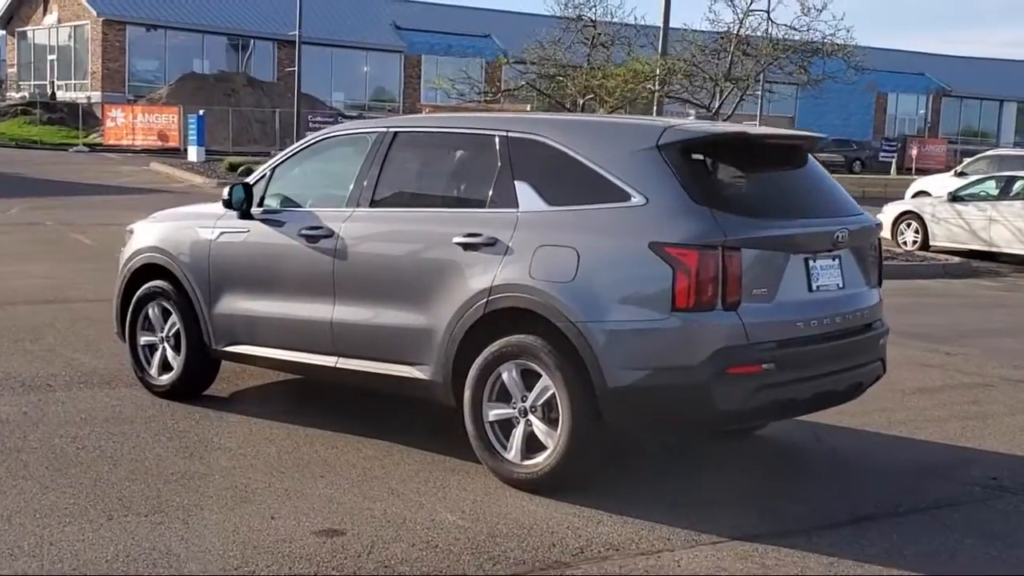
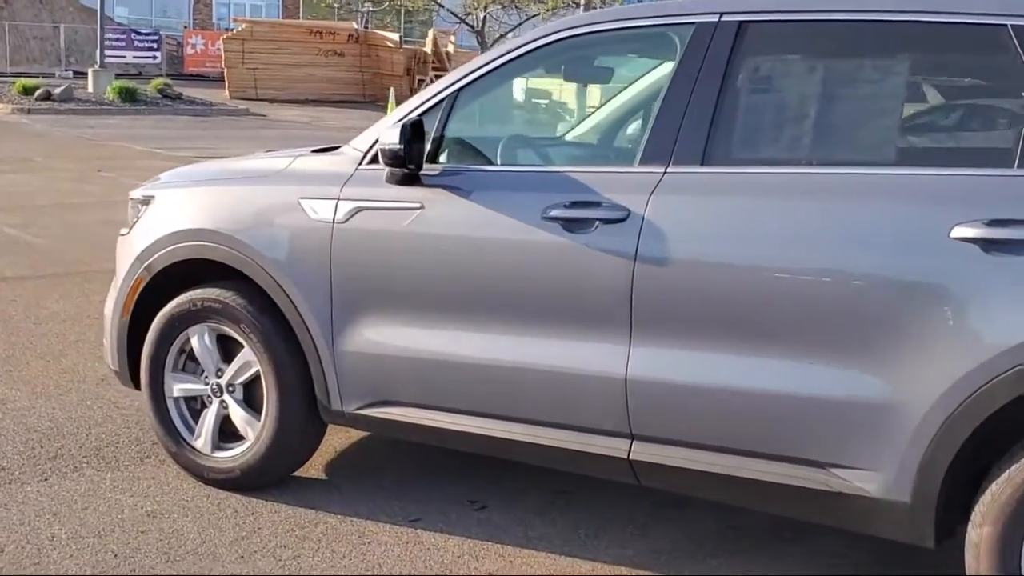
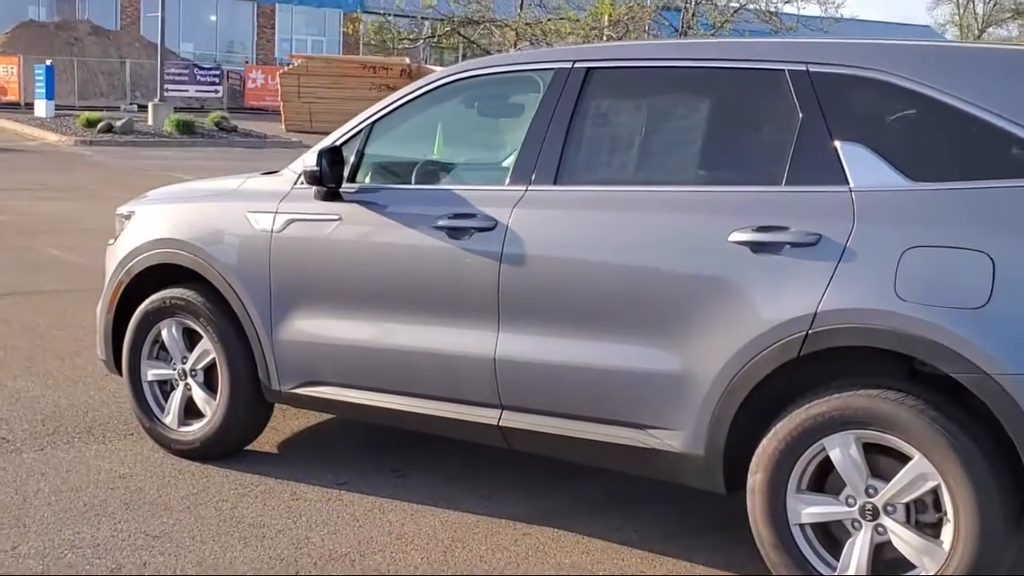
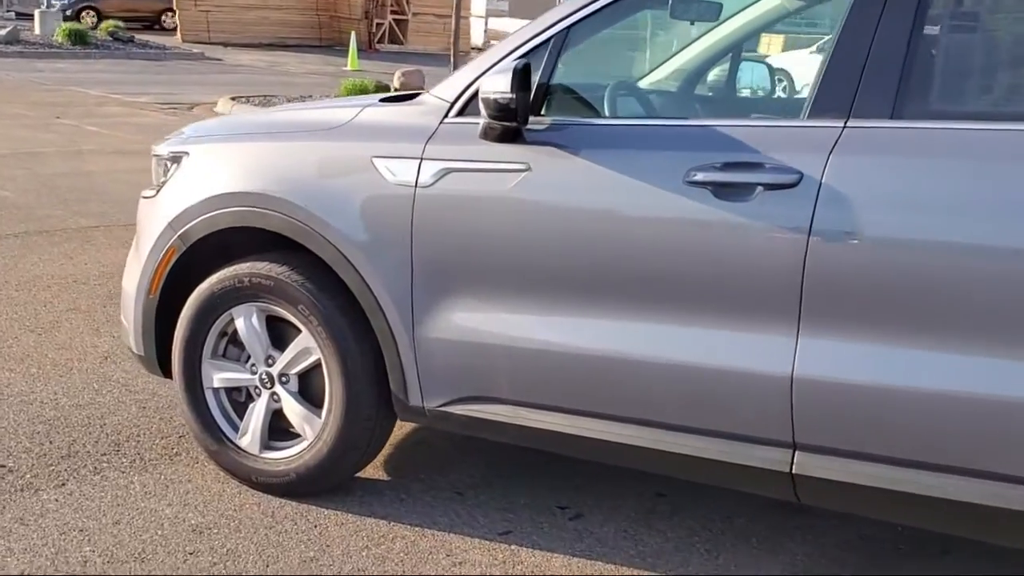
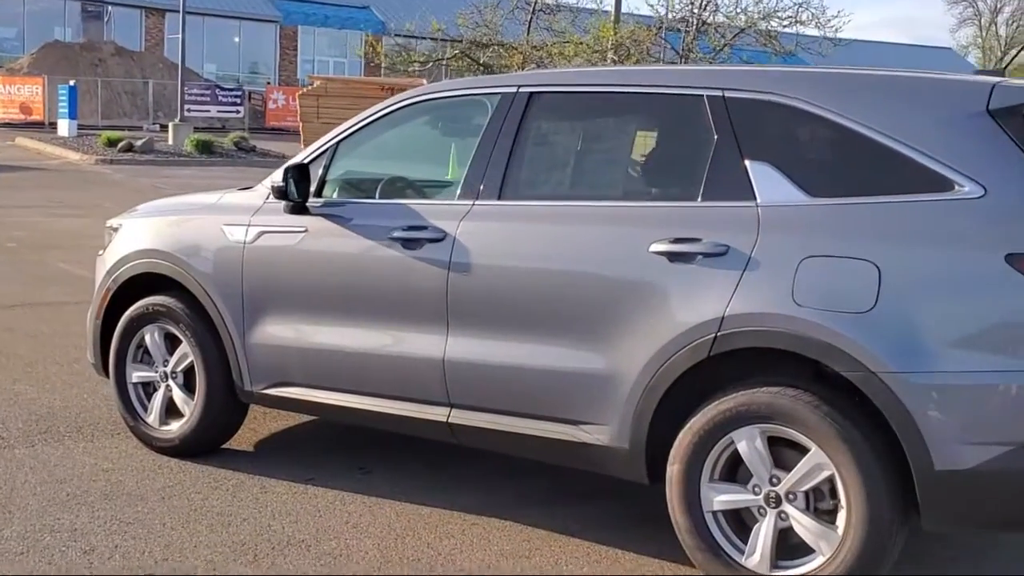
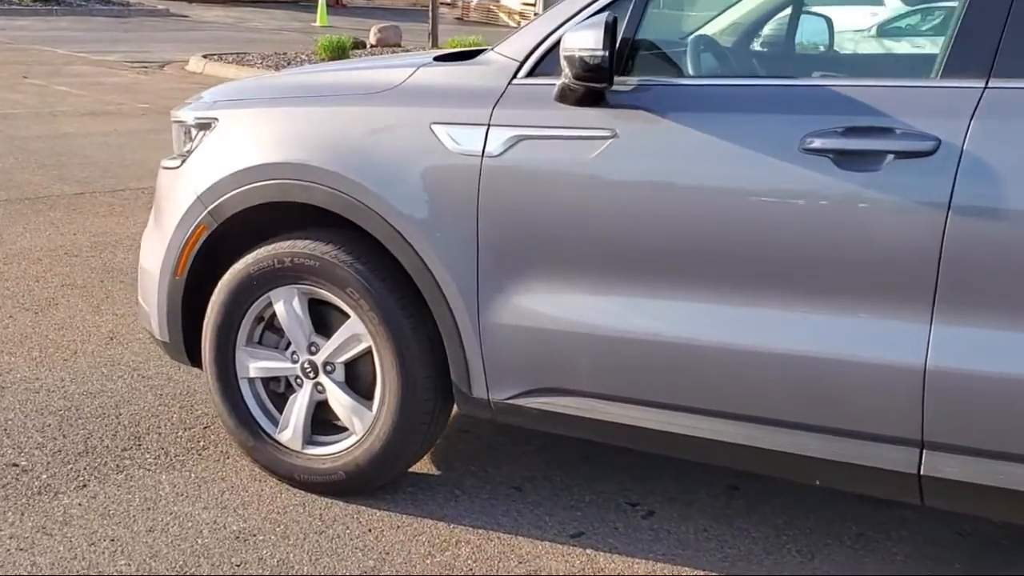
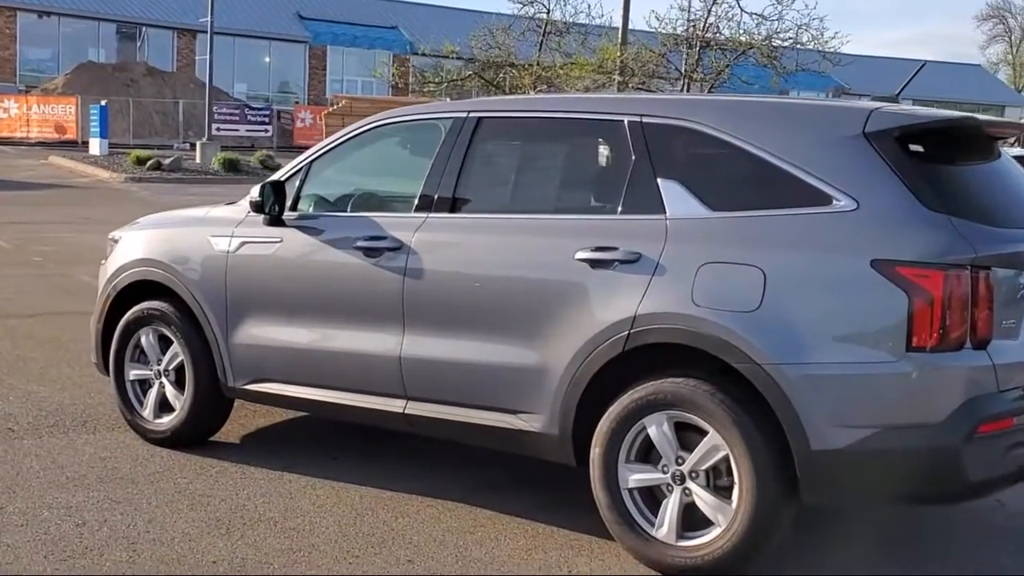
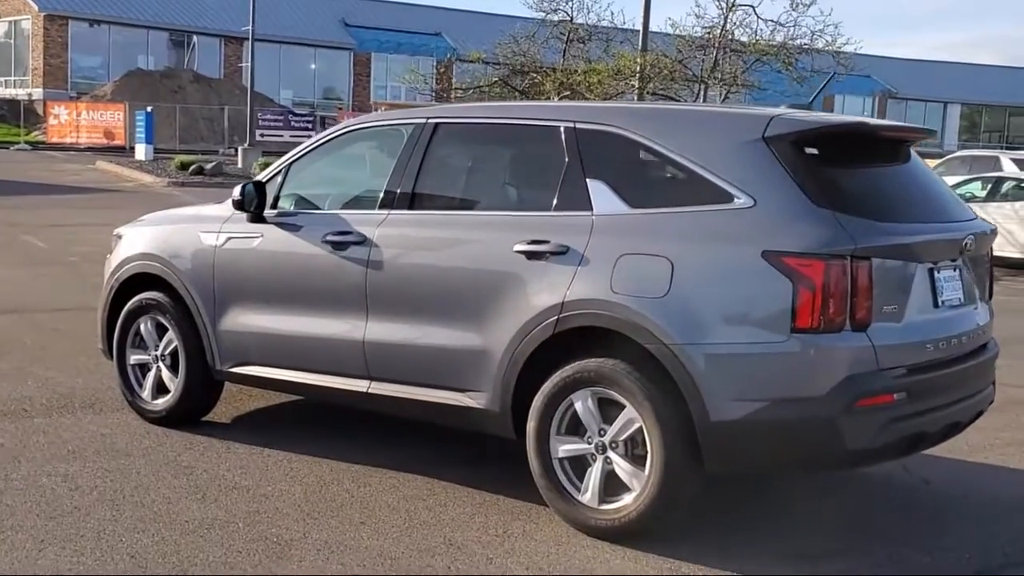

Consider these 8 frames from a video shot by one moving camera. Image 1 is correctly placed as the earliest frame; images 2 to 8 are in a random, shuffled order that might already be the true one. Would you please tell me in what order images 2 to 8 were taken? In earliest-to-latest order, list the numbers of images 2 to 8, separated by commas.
8, 7, 5, 3, 2, 4, 6
